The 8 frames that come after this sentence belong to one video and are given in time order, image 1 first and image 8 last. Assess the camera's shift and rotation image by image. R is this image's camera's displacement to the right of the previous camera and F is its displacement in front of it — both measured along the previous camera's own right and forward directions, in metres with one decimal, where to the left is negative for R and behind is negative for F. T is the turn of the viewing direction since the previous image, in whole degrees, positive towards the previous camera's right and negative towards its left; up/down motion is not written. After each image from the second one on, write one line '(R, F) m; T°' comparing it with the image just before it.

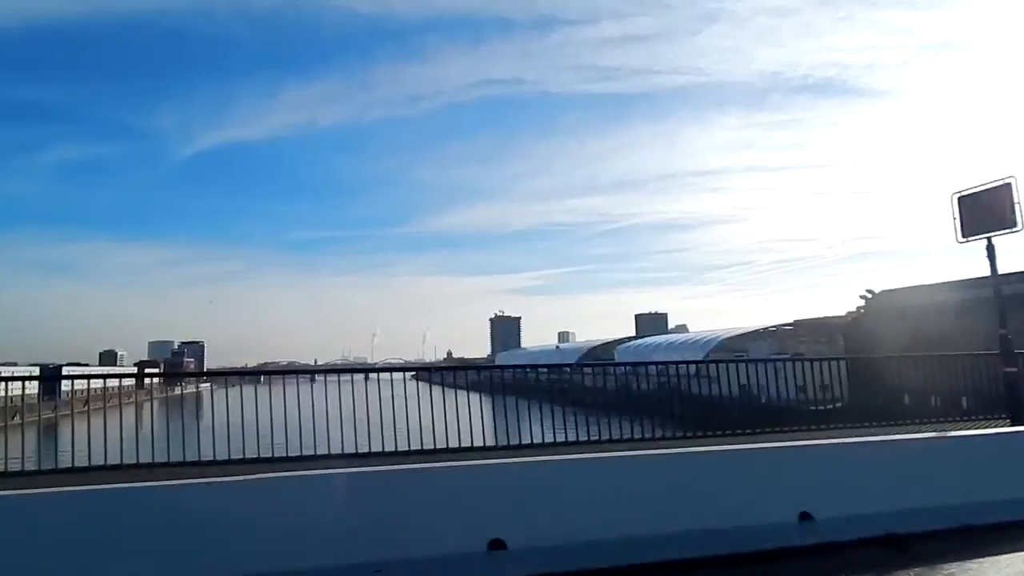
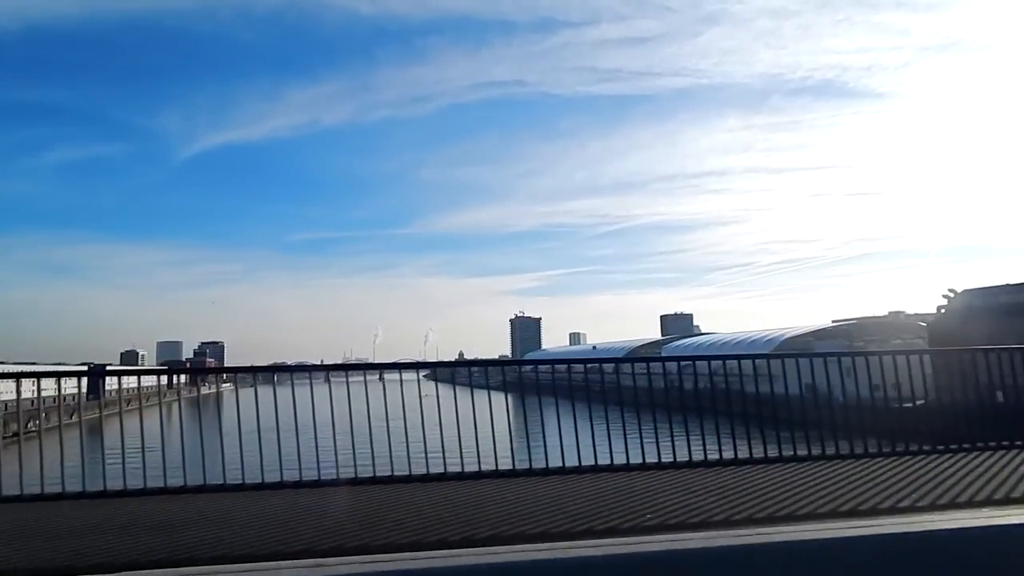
(-0.7, 0.0) m; 0°
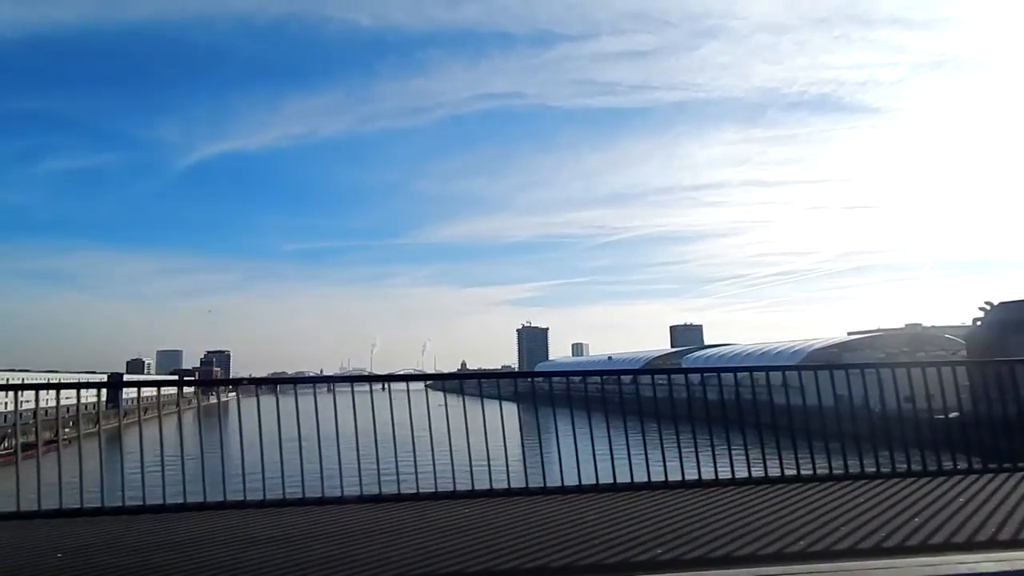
(-0.3, 0.0) m; 0°
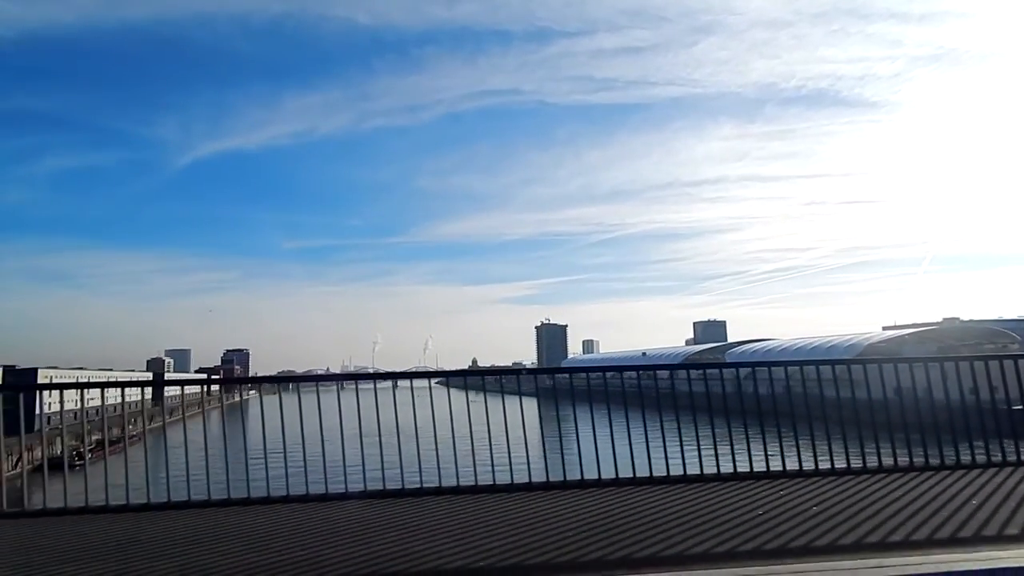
(-0.7, 0.0) m; 0°
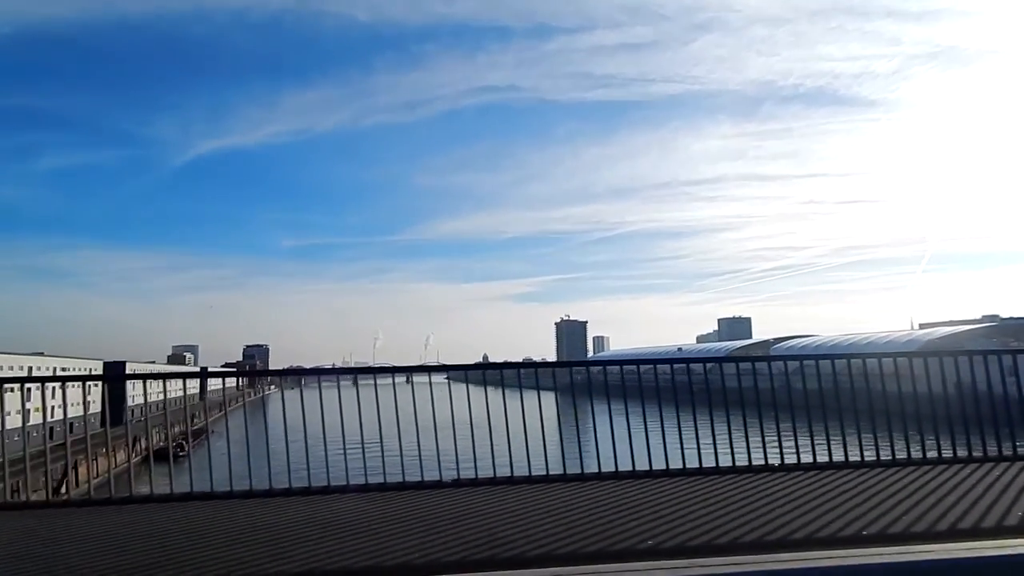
(-0.7, -0.1) m; 0°
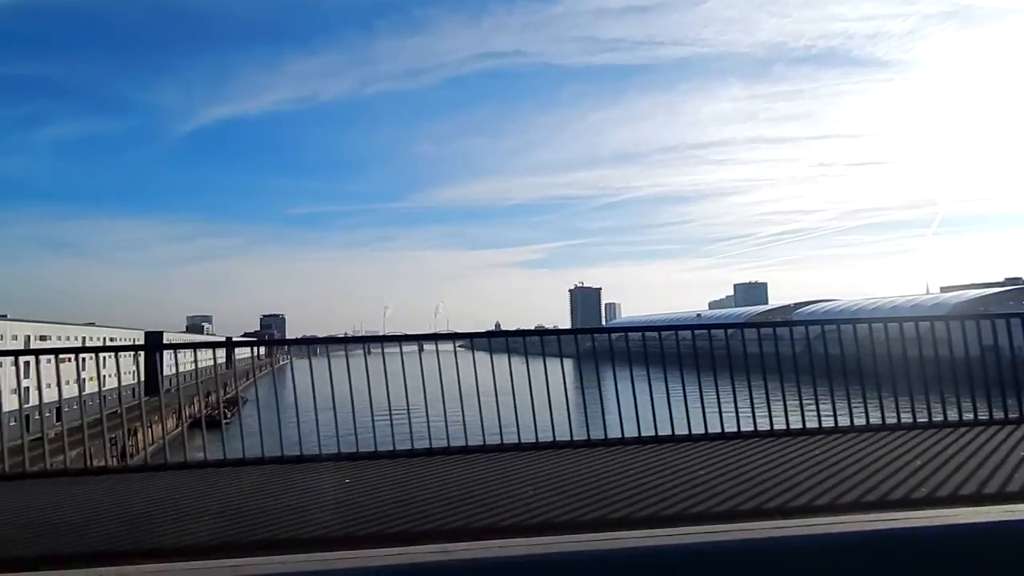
(-0.2, 0.0) m; -1°
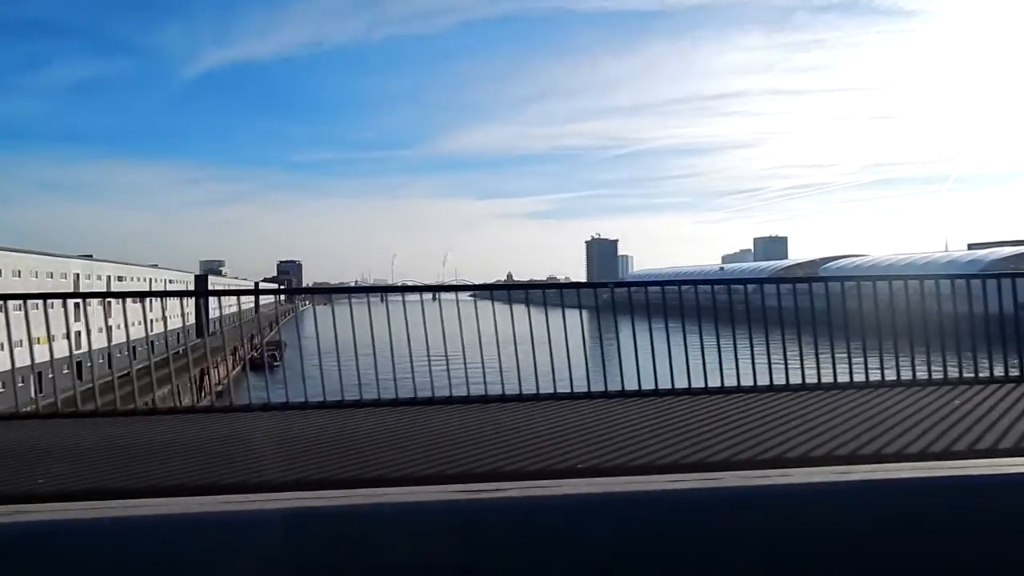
(-0.3, -0.1) m; -1°
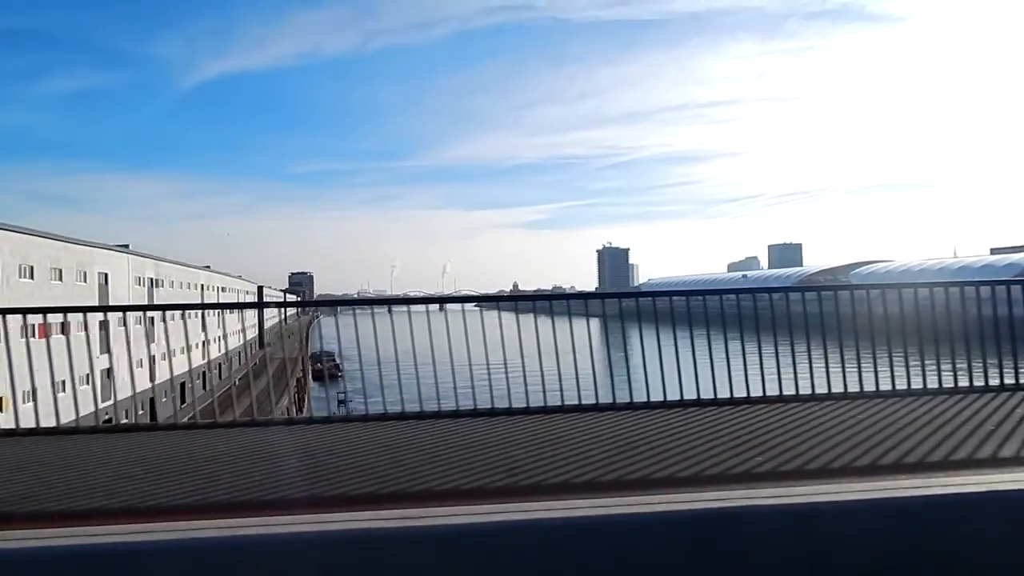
(-0.5, 0.0) m; 0°
